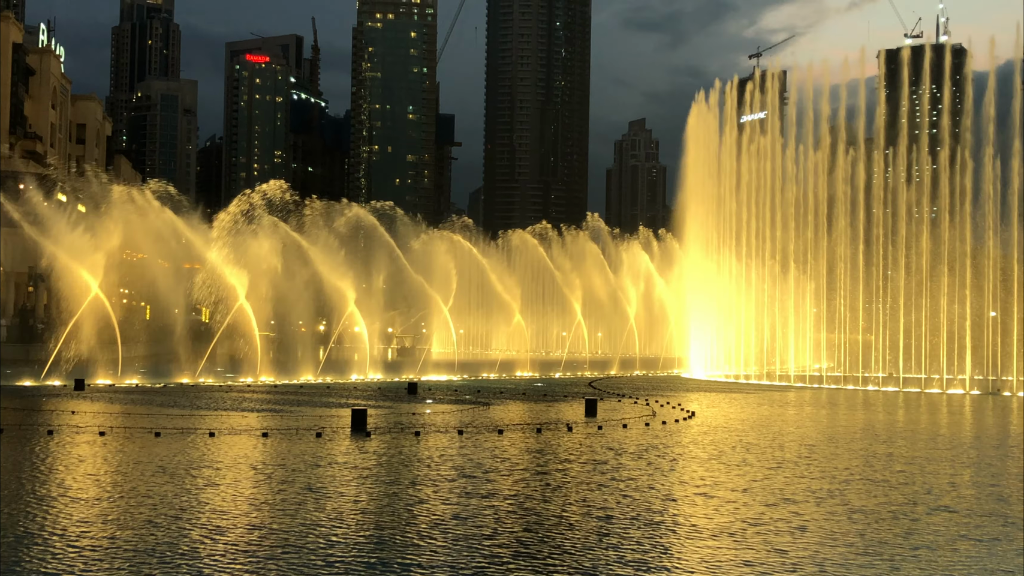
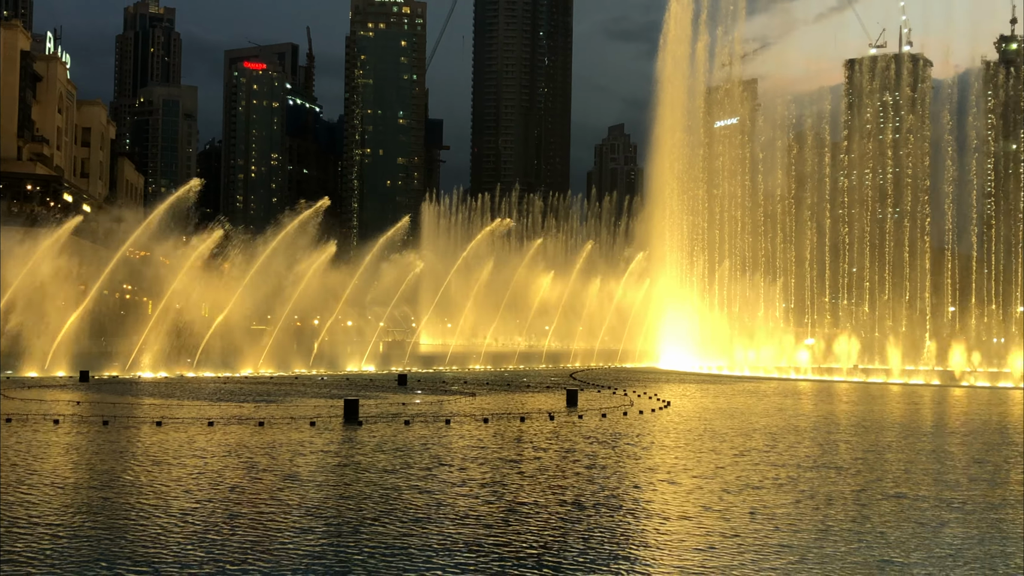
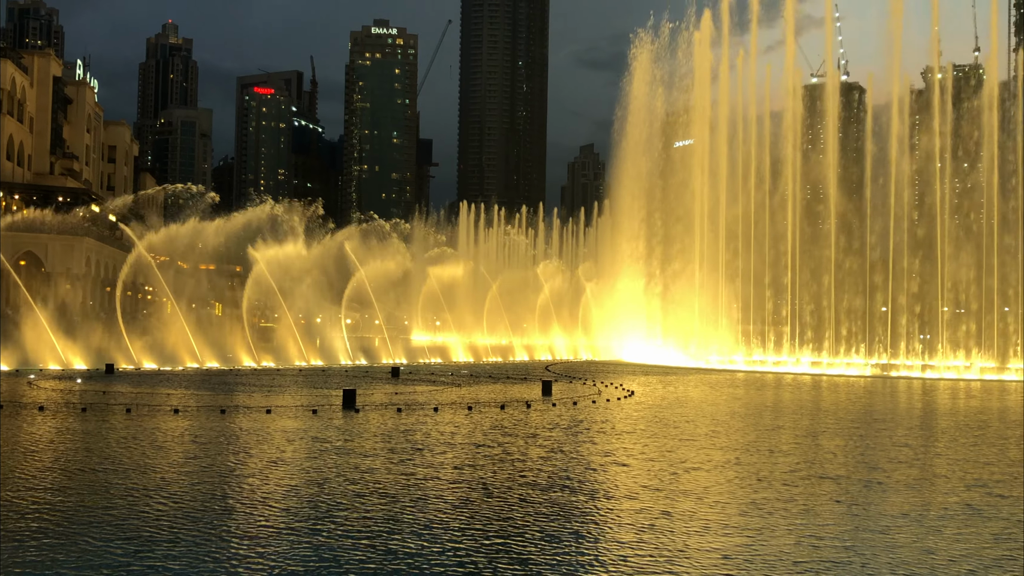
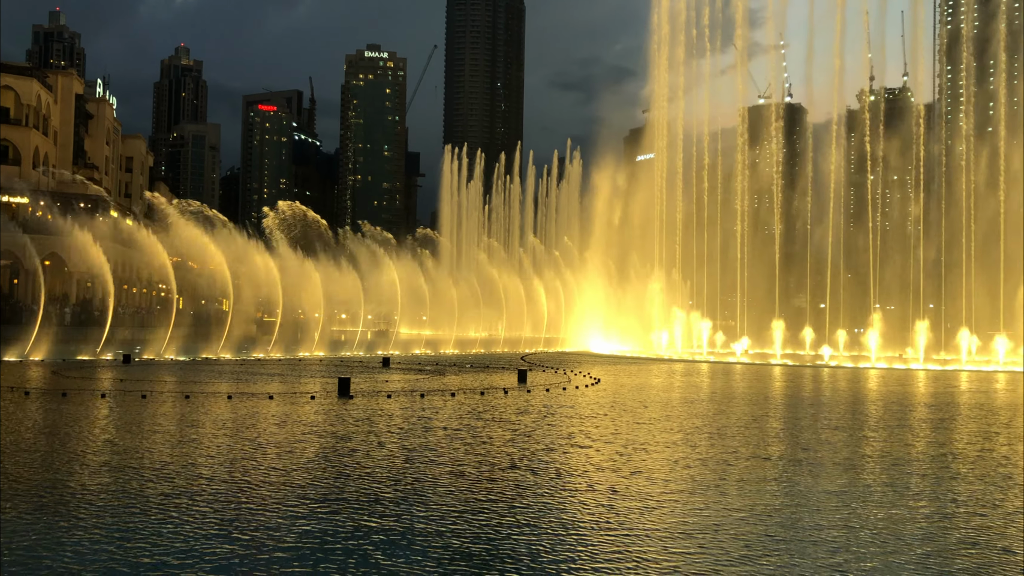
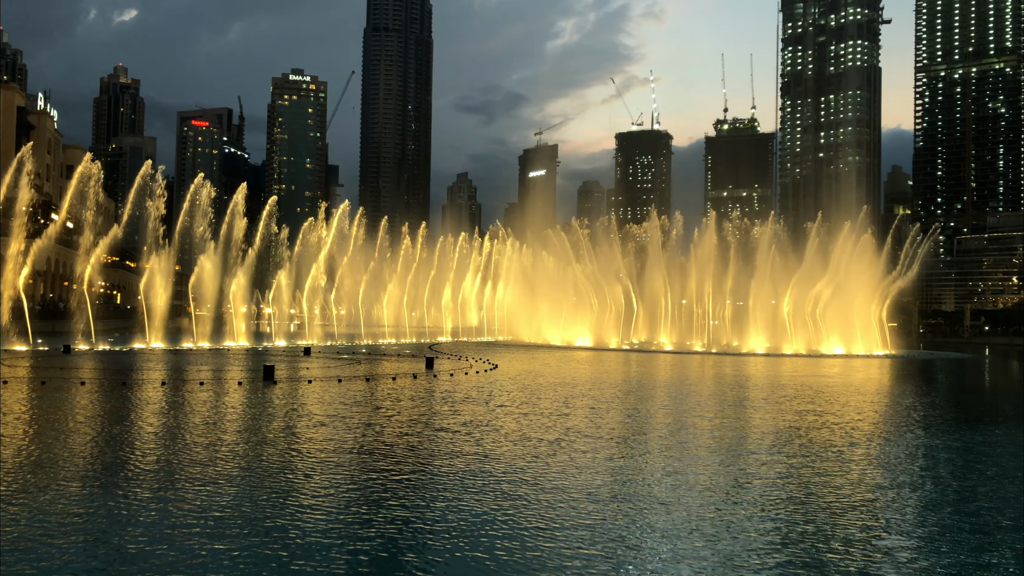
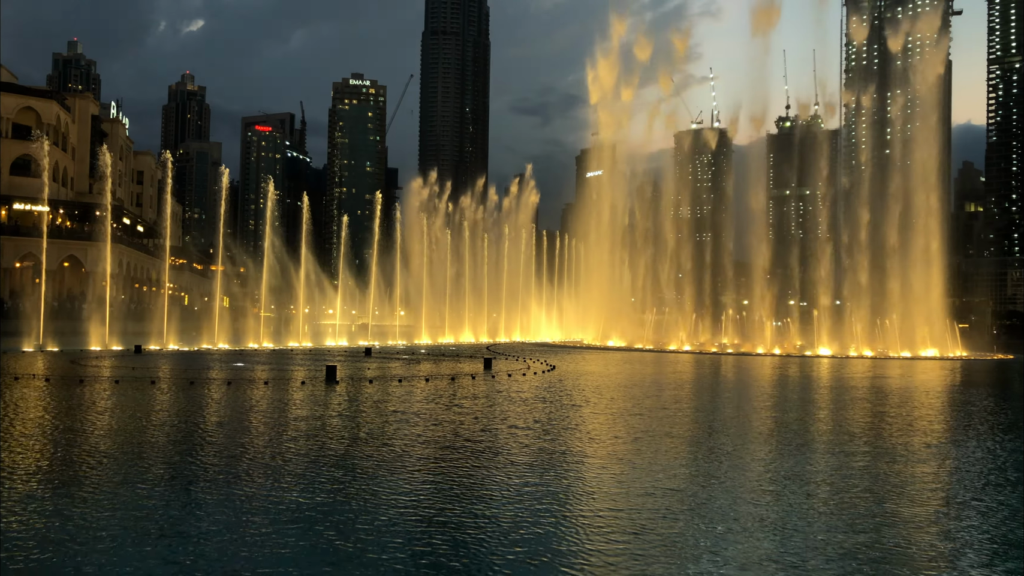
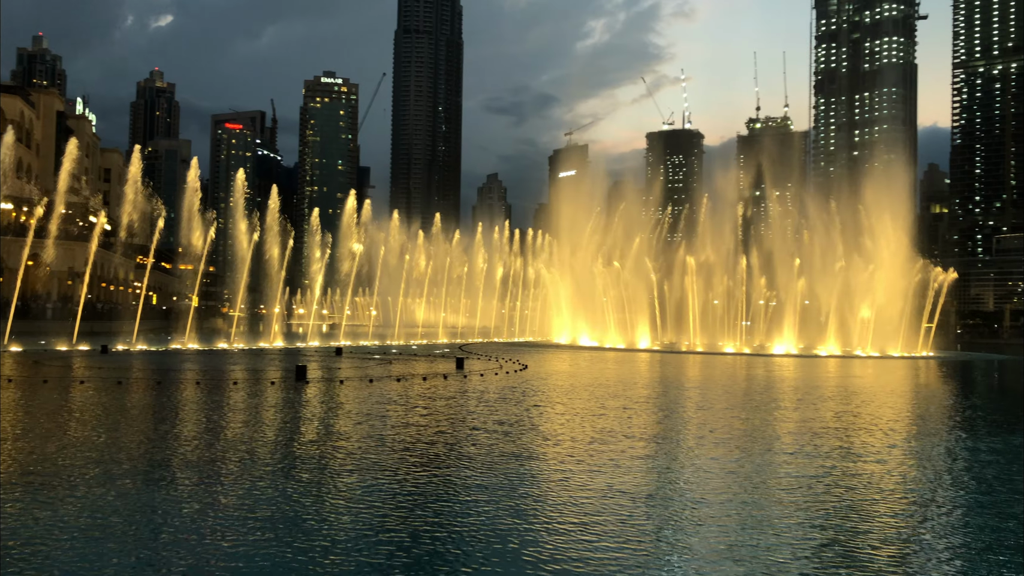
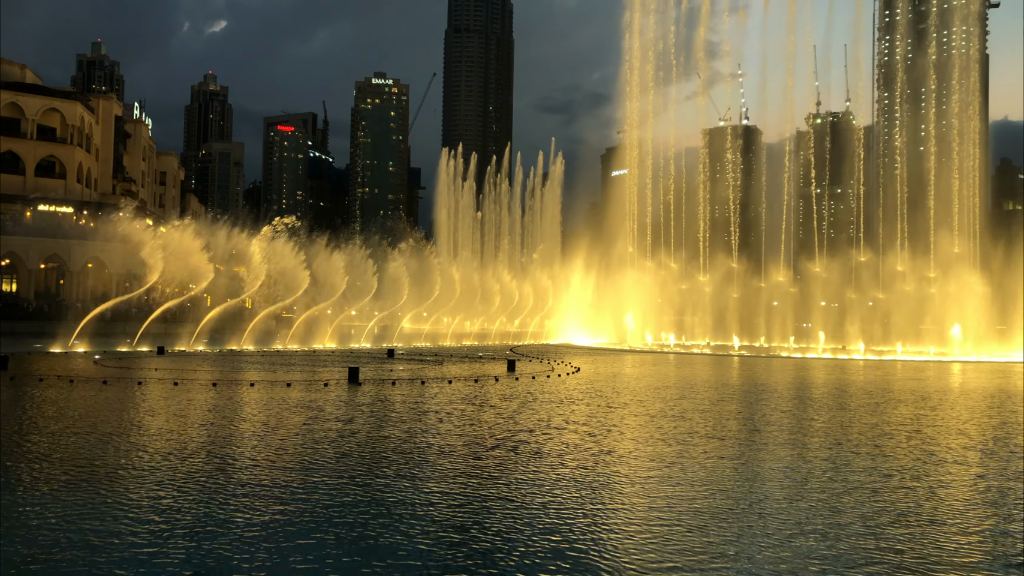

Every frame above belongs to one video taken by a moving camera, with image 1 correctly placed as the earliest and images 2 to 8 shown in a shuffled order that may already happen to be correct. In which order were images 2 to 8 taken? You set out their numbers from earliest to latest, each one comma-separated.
2, 3, 4, 8, 6, 7, 5
